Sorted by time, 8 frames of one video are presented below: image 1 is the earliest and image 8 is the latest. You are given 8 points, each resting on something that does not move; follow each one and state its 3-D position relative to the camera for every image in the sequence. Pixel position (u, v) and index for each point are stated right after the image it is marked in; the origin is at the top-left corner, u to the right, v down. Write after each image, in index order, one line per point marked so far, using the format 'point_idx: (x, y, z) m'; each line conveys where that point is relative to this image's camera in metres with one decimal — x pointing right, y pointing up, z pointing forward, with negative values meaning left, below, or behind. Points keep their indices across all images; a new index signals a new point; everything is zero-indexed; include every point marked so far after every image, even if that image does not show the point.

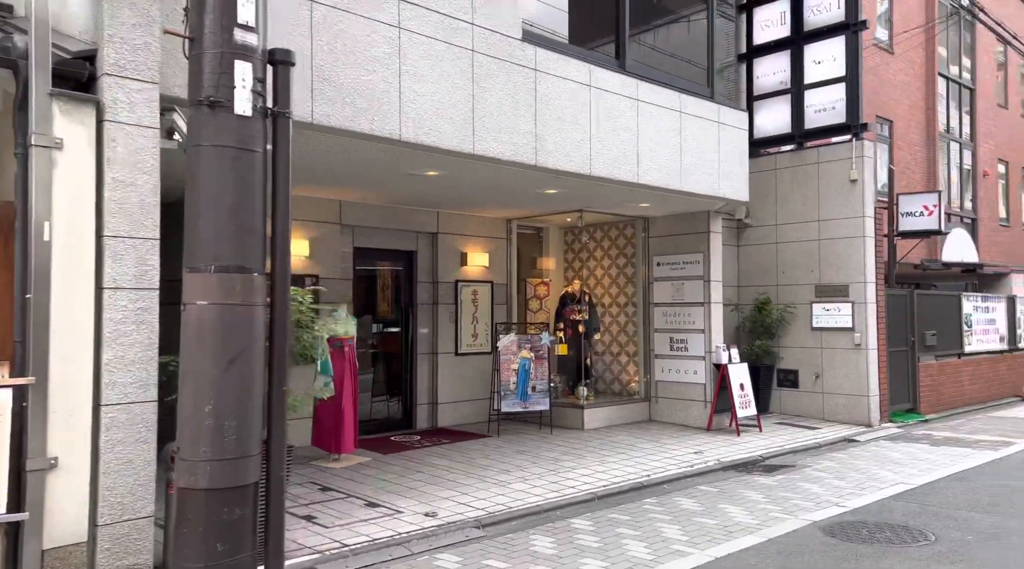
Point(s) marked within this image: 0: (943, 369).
0: (+7.2, -1.4, +15.1) m
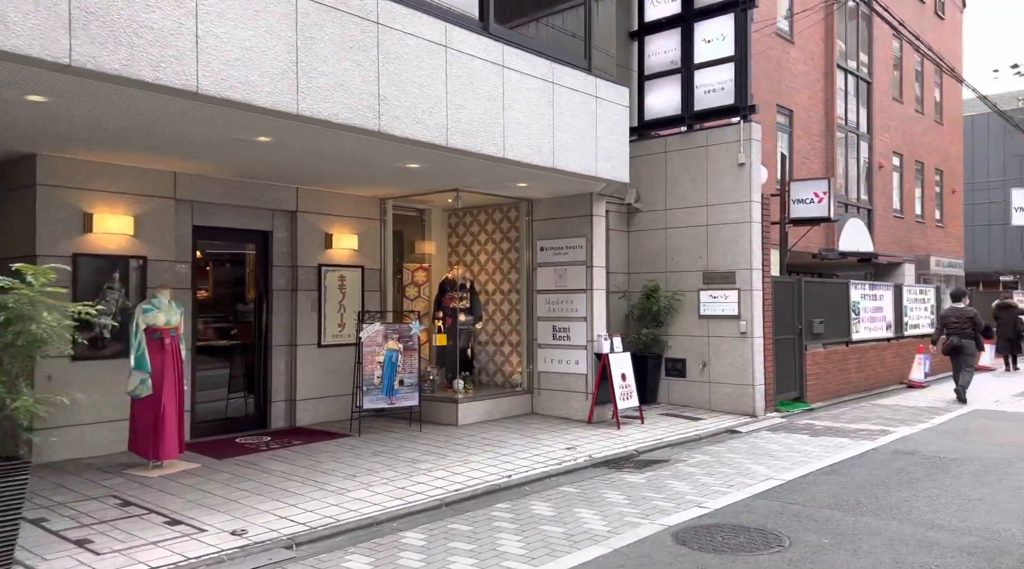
0: (+5.3, -1.2, +15.0) m
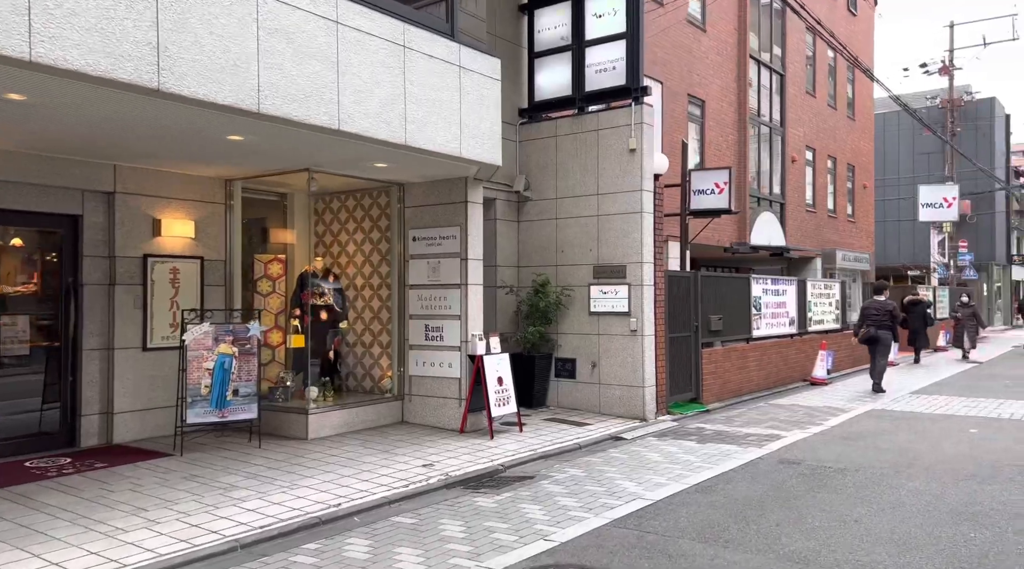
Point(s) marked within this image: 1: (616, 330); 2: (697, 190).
0: (+3.4, -1.1, +14.3) m
1: (+1.4, -0.6, +11.9) m
2: (+3.2, +1.6, +15.5) m
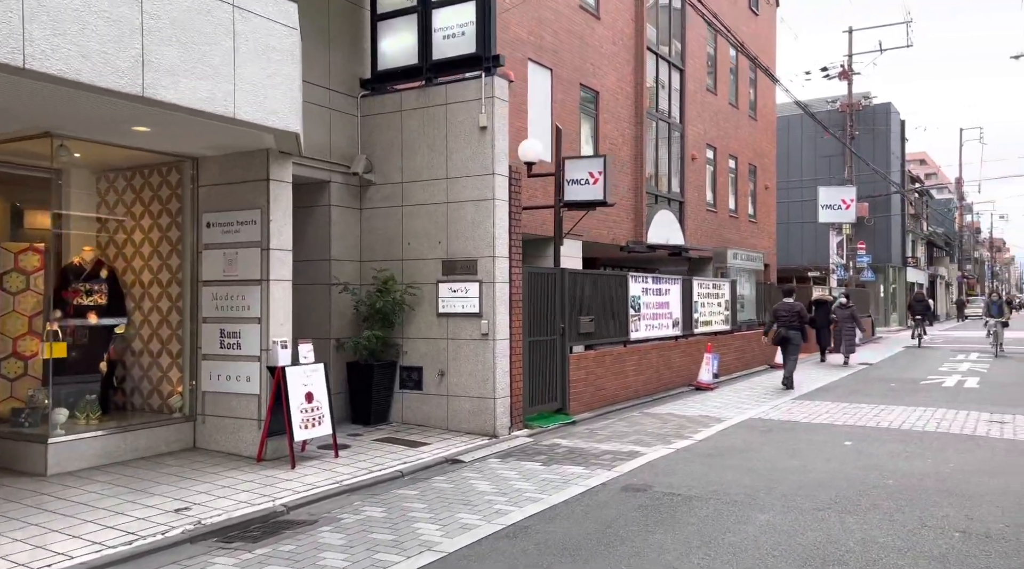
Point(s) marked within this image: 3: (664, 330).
0: (+1.3, -1.1, +13.0) m
1: (-0.5, -0.6, +10.4) m
2: (+1.0, +1.7, +14.1) m
3: (+2.7, -0.8, +15.9) m
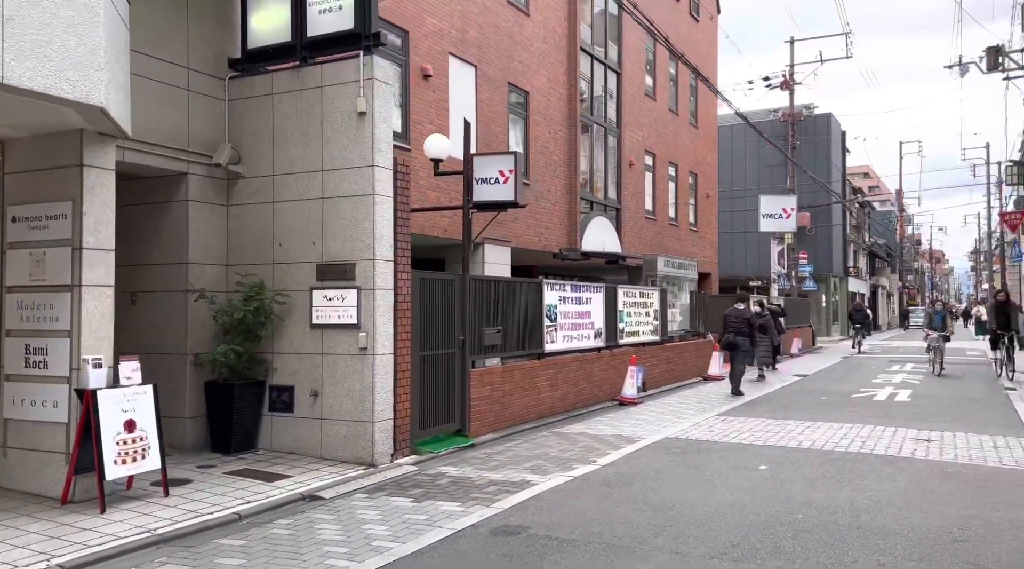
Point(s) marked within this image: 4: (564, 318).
0: (-0.1, -1.2, +11.8) m
1: (-1.8, -0.6, +9.1) m
2: (-0.5, +1.6, +12.9) m
3: (+1.2, -1.0, +14.8) m
4: (+0.8, -0.5, +14.1) m
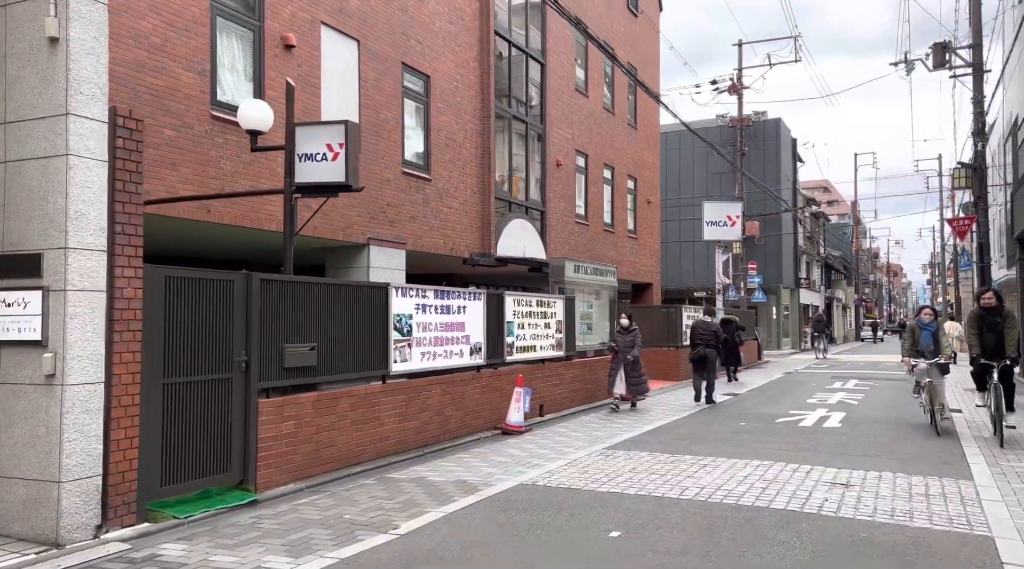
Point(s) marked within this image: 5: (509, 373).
0: (-2.0, -1.2, +9.1) m
1: (-3.5, -0.6, +6.4) m
2: (-2.4, +1.5, +10.3) m
3: (-0.8, -1.0, +12.3) m
4: (-1.2, -0.6, +11.5) m
5: (0.0, -1.4, +13.8) m
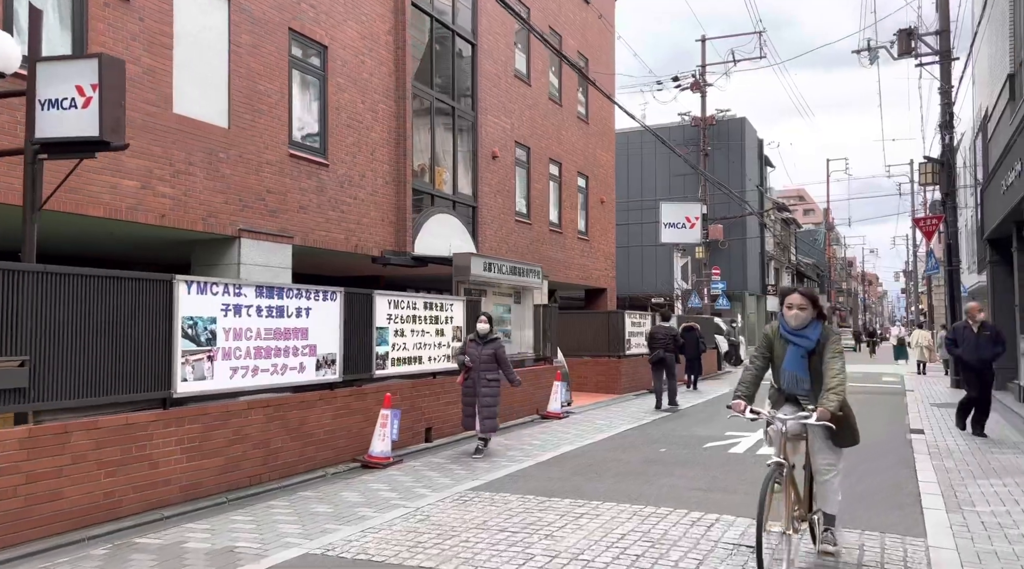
0: (-3.6, -1.1, +6.6) m
1: (-5.0, -0.5, +3.8) m
2: (-4.0, +1.6, +7.7) m
3: (-2.5, -1.0, +9.7) m
4: (-2.8, -0.5, +8.9) m
5: (-1.7, -1.3, +11.3) m
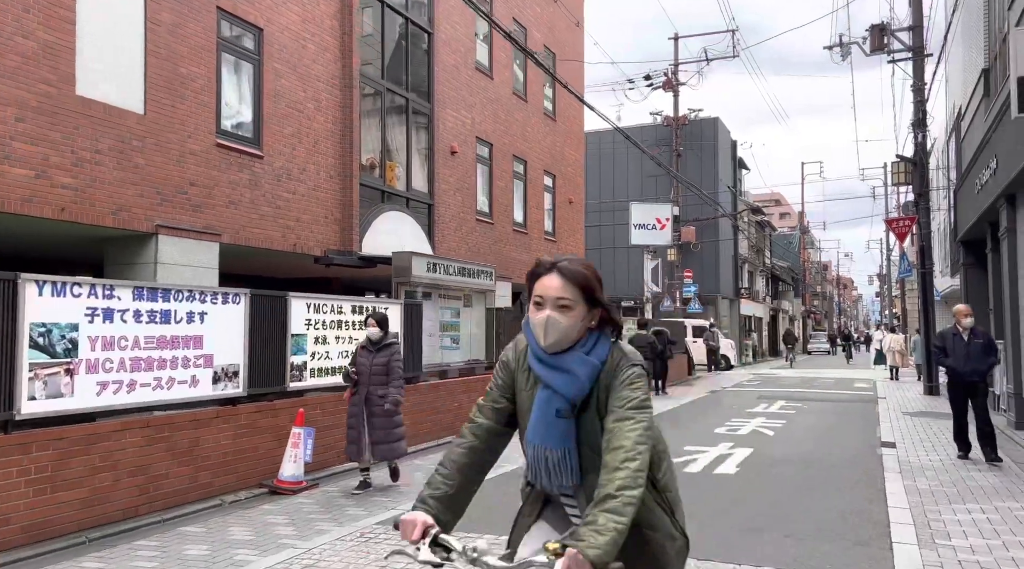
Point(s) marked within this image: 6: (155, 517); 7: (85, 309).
0: (-4.2, -1.1, +5.3) m
1: (-5.6, -0.5, +2.5) m
2: (-4.7, +1.6, +6.4) m
3: (-3.2, -1.0, +8.4) m
4: (-3.5, -0.5, +7.6) m
5: (-2.5, -1.3, +10.1) m
6: (-3.2, -2.0, +7.8) m
7: (-3.6, -0.2, +7.5) m
